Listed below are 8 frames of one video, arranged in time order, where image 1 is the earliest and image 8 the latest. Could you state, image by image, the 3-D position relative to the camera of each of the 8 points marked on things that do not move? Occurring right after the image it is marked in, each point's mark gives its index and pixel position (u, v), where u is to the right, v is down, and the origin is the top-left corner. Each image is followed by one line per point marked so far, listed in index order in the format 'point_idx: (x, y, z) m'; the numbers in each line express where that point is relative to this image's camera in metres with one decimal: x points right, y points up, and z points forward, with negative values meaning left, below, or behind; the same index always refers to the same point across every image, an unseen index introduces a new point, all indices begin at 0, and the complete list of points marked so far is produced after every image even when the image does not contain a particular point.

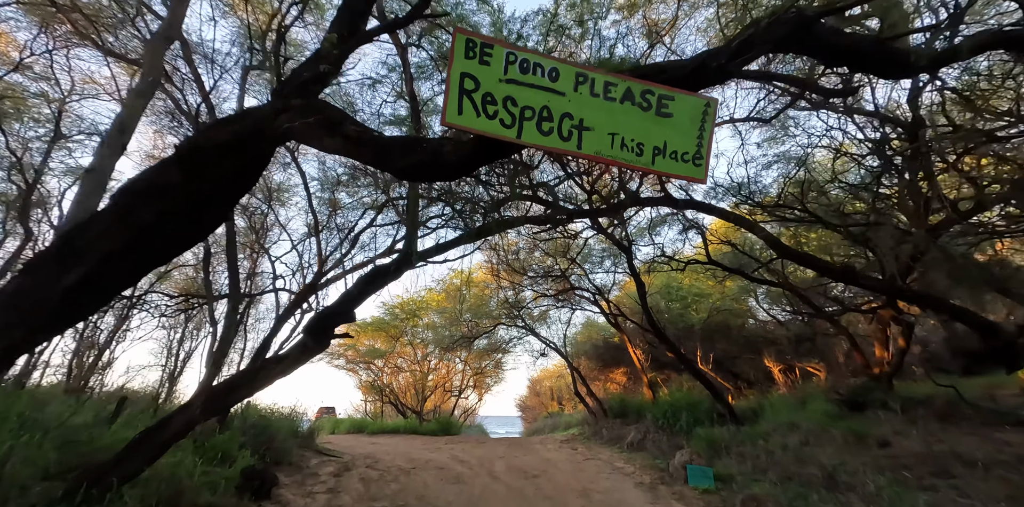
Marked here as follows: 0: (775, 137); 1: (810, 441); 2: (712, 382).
0: (+4.7, +2.0, +7.5) m
1: (+5.3, -3.3, +7.4) m
2: (+5.0, -3.2, +10.5) m
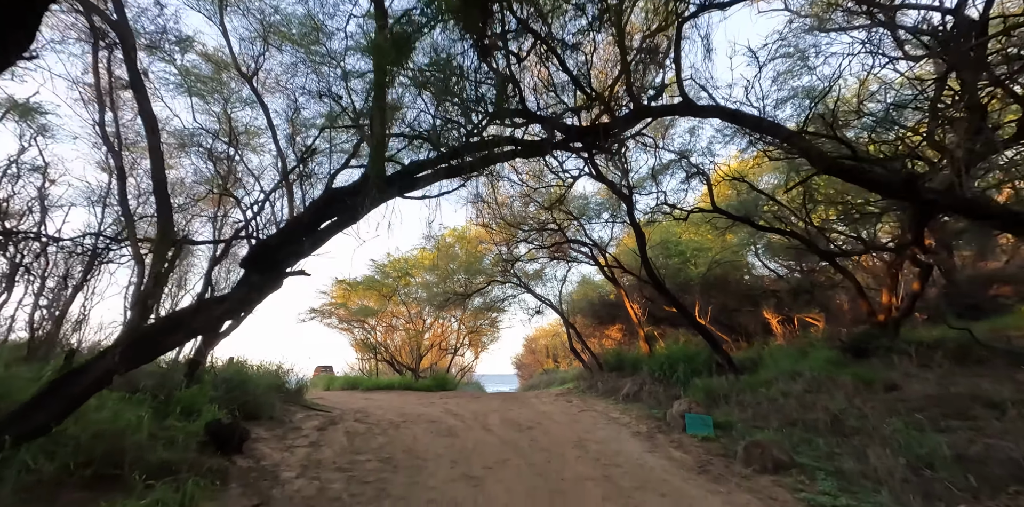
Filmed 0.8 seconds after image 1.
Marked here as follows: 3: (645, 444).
0: (+4.5, +3.0, +6.8) m
1: (+5.2, -2.3, +7.2) m
2: (+4.8, -1.9, +10.2) m
3: (+2.1, -3.0, +6.5) m
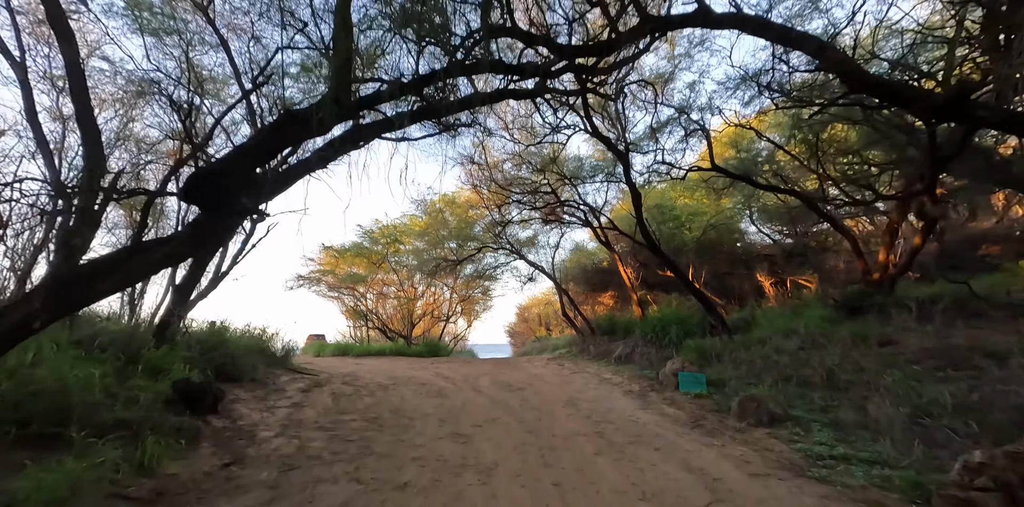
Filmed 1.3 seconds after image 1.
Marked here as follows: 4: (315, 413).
0: (+4.3, +3.7, +6.3) m
1: (+5.0, -1.5, +7.1) m
2: (+4.6, -1.0, +10.1) m
3: (+1.9, -2.3, +6.4) m
4: (-2.5, -2.1, +5.4) m
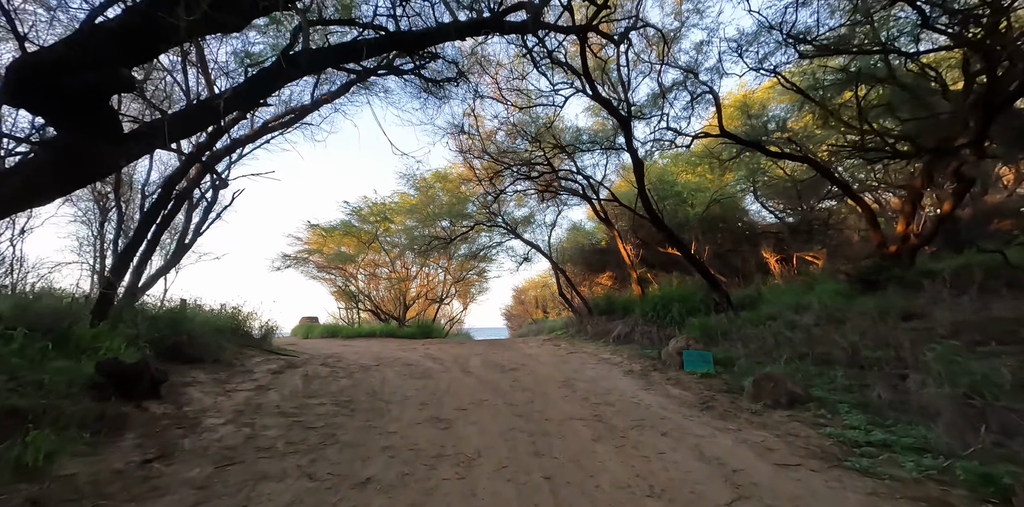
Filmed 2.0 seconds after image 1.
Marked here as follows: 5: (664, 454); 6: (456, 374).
0: (+4.2, +4.1, +5.5) m
1: (+4.9, -1.0, +6.5) m
2: (+4.5, -0.4, +9.5) m
3: (+1.8, -1.8, +5.9) m
4: (-2.7, -1.7, +4.8) m
5: (+1.2, -1.6, +3.3) m
6: (-0.9, -2.1, +7.1) m
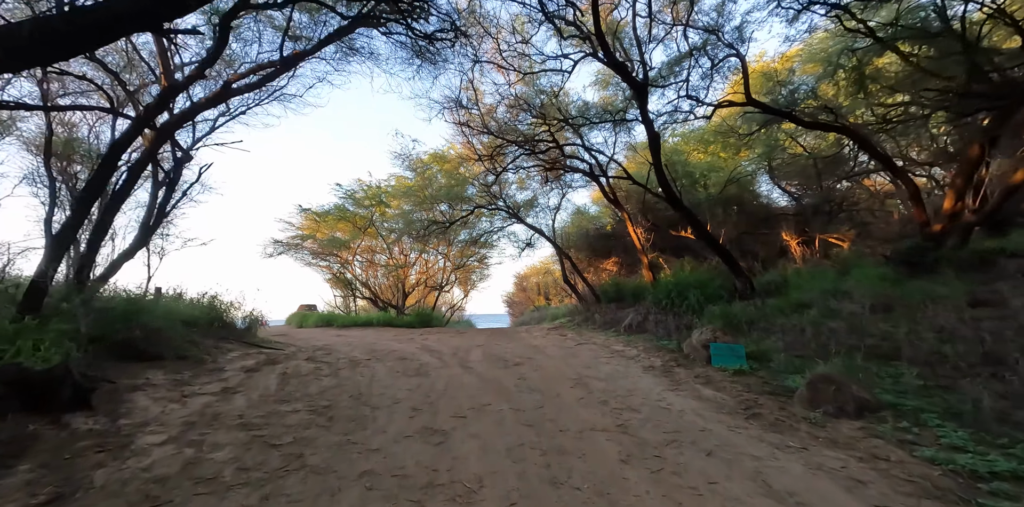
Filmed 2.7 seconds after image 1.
0: (+4.2, +4.4, +4.6) m
1: (+4.9, -0.8, +5.8) m
2: (+4.5, 0.0, +8.7) m
3: (+1.9, -1.6, +5.2) m
4: (-2.6, -1.5, +4.1) m
5: (+1.3, -1.4, +2.6) m
6: (-0.9, -1.8, +6.4) m
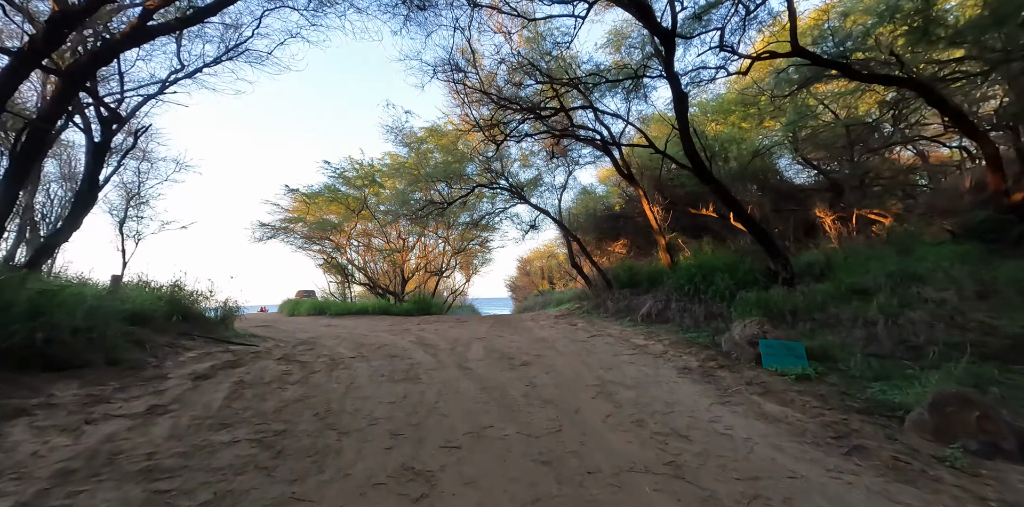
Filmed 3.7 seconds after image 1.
0: (+4.2, +4.6, +3.4) m
1: (+5.0, -0.5, +4.7) m
2: (+4.6, +0.4, +7.6) m
3: (+1.9, -1.3, +4.1) m
4: (-2.5, -1.3, +3.1) m
5: (+1.3, -1.3, +1.6) m
6: (-0.8, -1.5, +5.4) m
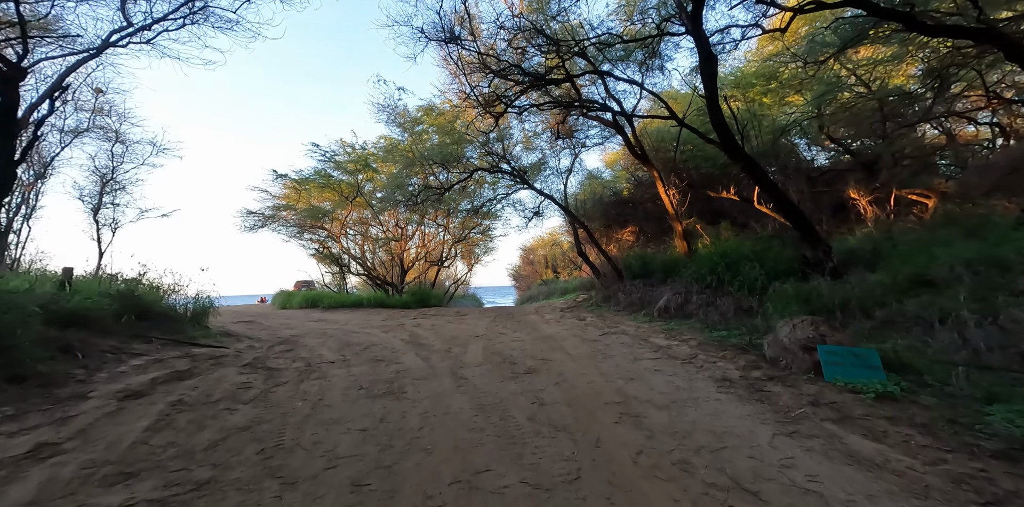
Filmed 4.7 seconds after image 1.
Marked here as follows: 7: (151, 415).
0: (+4.2, +4.7, +2.3) m
1: (+5.0, -0.3, +3.8) m
2: (+4.6, +0.6, +6.7) m
3: (+2.0, -1.2, +3.3) m
4: (-2.5, -1.3, +2.3) m
5: (+1.3, -1.3, +0.7) m
6: (-0.8, -1.4, +4.5) m
7: (-2.9, -1.3, +3.3) m
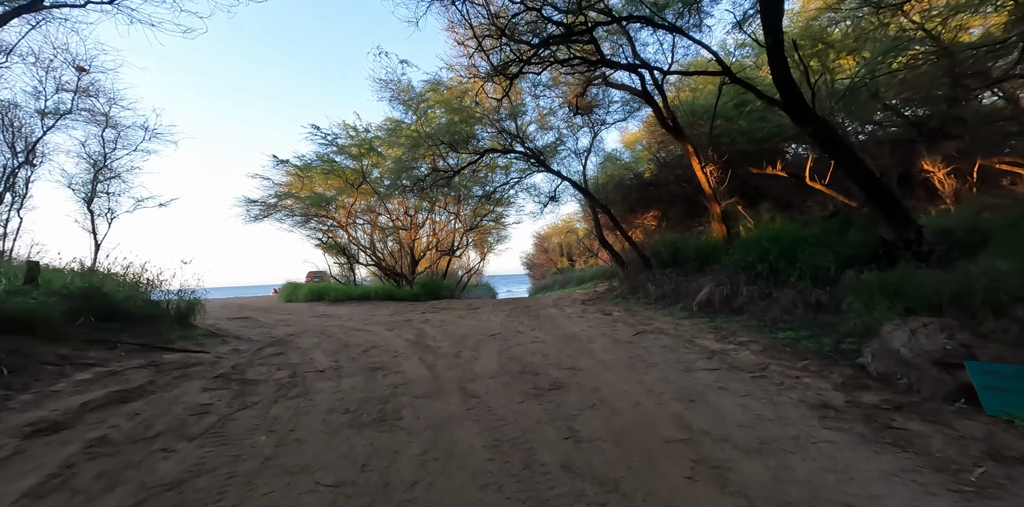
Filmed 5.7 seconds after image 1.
0: (+4.3, +4.8, +1.1) m
1: (+5.2, -0.2, +2.6) m
2: (+4.9, +0.8, +5.5) m
3: (+2.1, -1.1, +2.2) m
4: (-2.4, -1.2, +1.4) m
5: (+1.4, -1.2, -0.3) m
6: (-0.6, -1.3, +3.6) m
7: (-2.7, -1.2, +2.5) m
